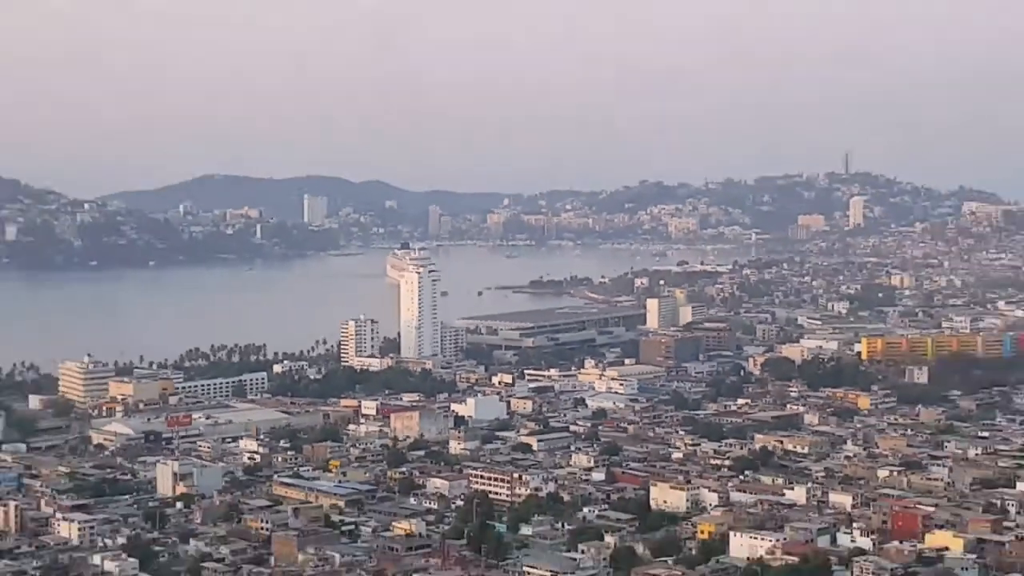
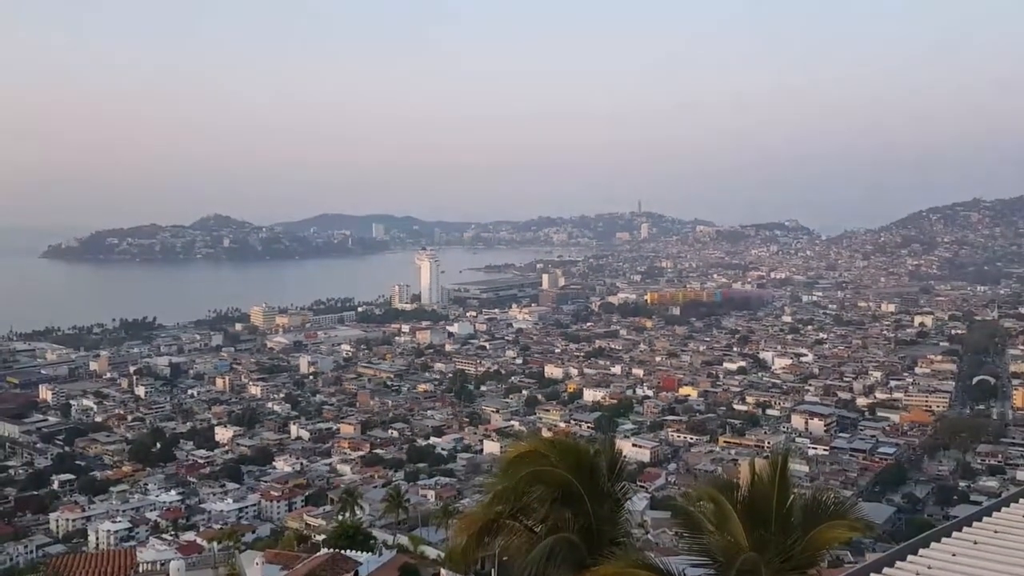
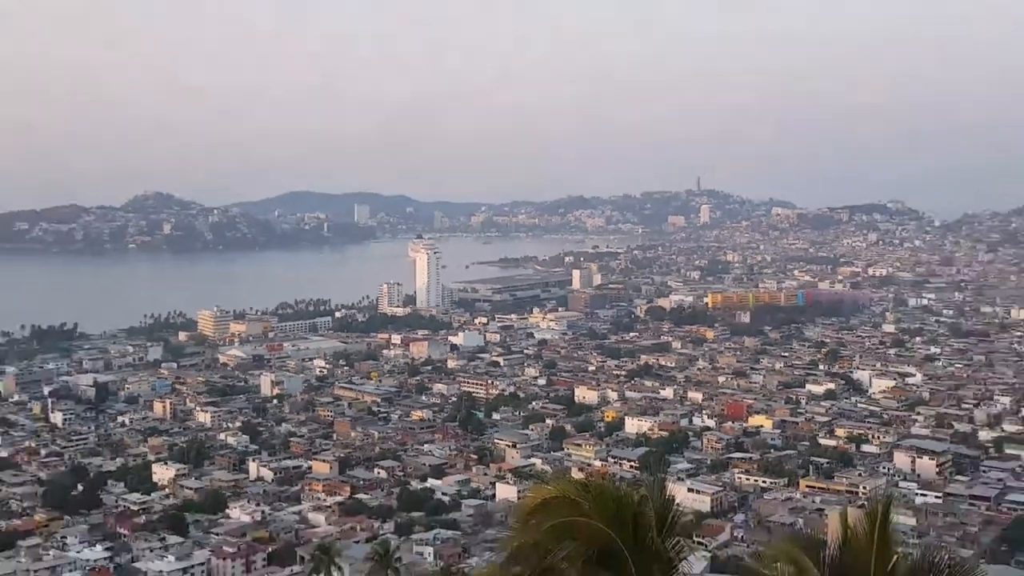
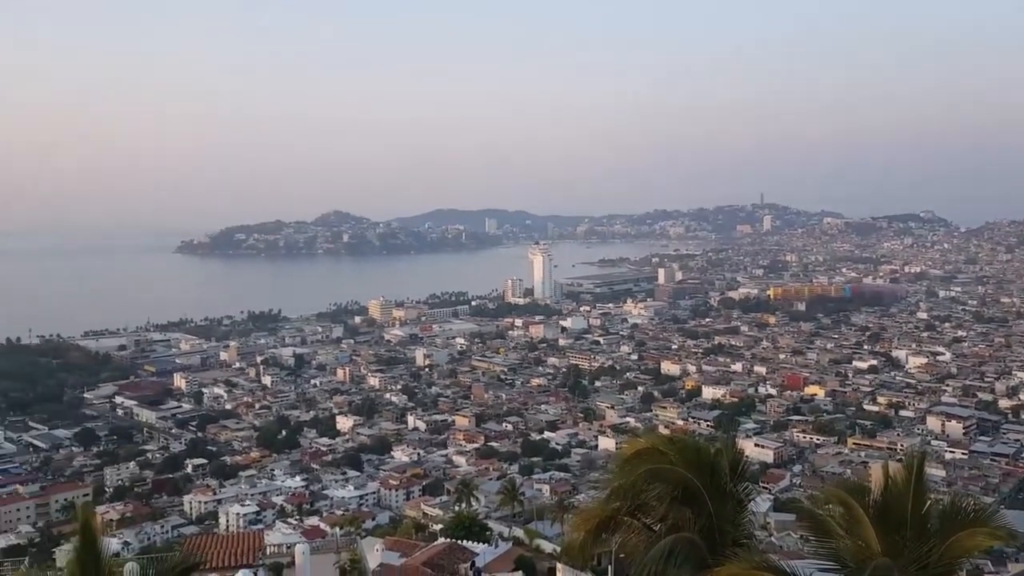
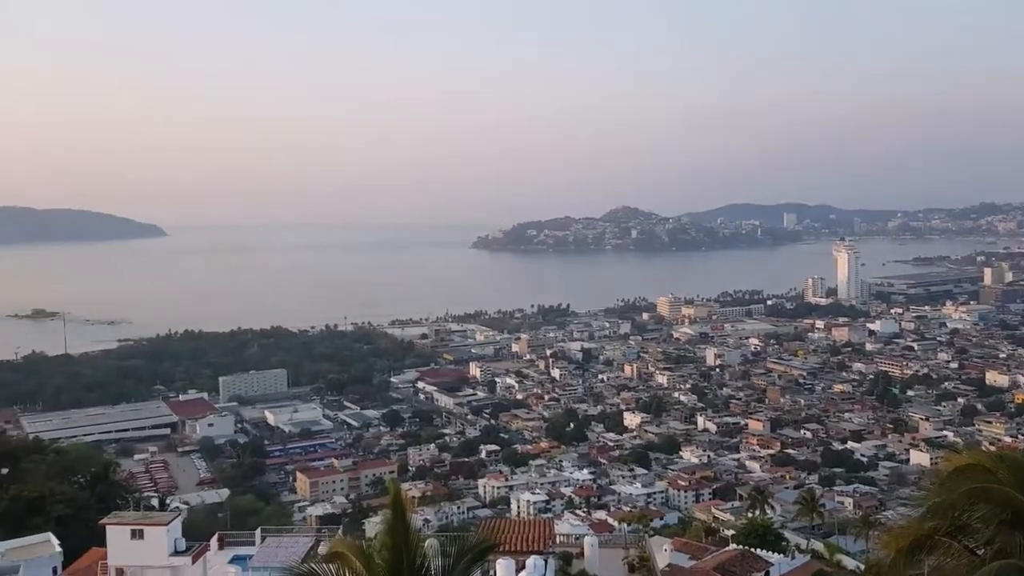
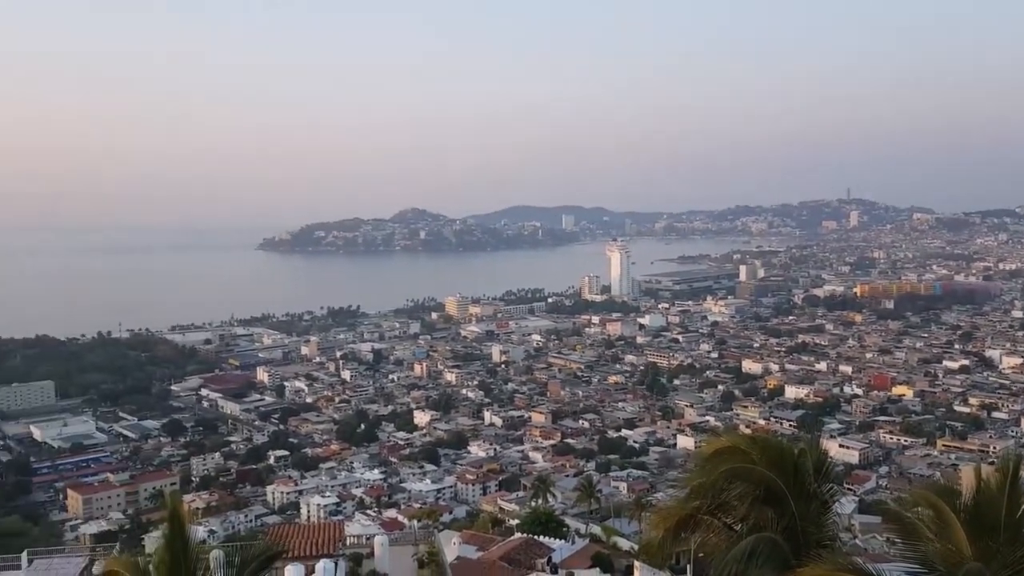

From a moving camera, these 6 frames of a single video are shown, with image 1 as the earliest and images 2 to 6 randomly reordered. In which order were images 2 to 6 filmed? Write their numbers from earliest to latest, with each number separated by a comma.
3, 2, 4, 6, 5
